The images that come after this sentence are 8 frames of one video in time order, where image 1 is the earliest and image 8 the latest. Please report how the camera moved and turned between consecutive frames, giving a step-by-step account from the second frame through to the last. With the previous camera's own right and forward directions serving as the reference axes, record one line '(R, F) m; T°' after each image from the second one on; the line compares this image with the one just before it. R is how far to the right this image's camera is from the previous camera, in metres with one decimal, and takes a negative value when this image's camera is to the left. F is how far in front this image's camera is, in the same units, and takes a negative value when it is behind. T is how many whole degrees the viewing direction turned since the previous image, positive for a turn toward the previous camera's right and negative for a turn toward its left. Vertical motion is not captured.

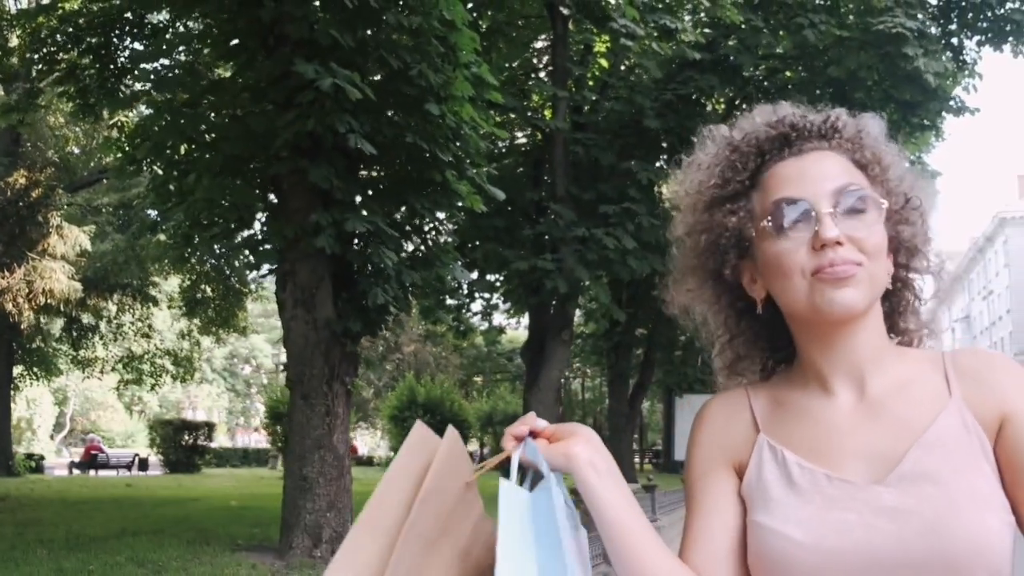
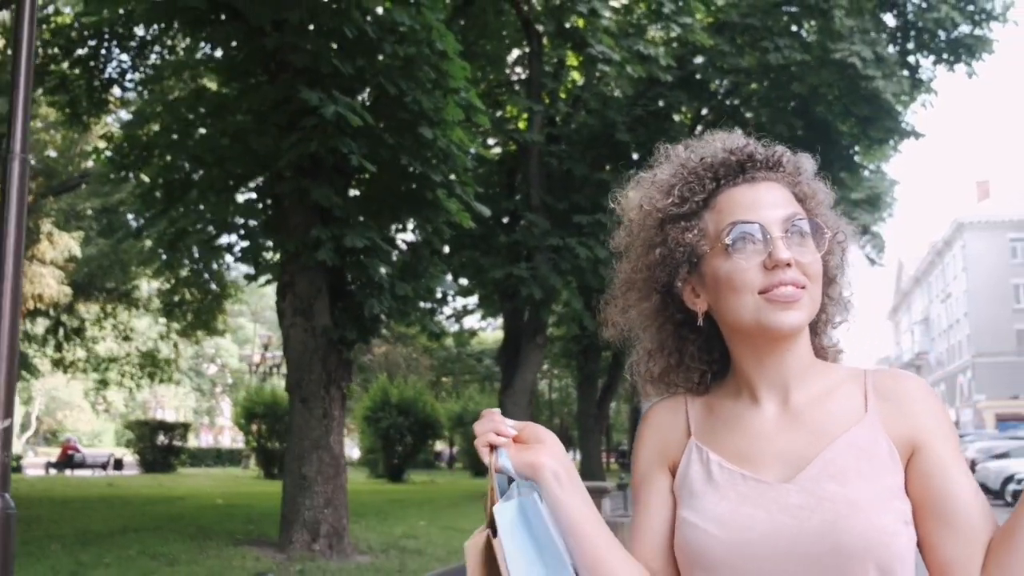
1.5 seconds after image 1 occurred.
(-0.2, -0.6) m; +2°
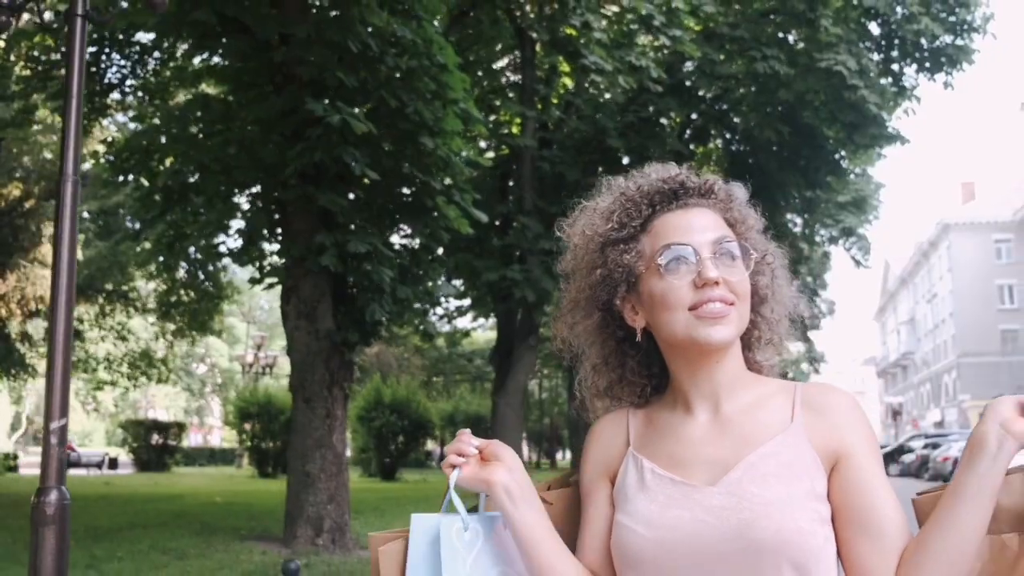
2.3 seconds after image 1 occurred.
(-0.1, -0.3) m; +1°
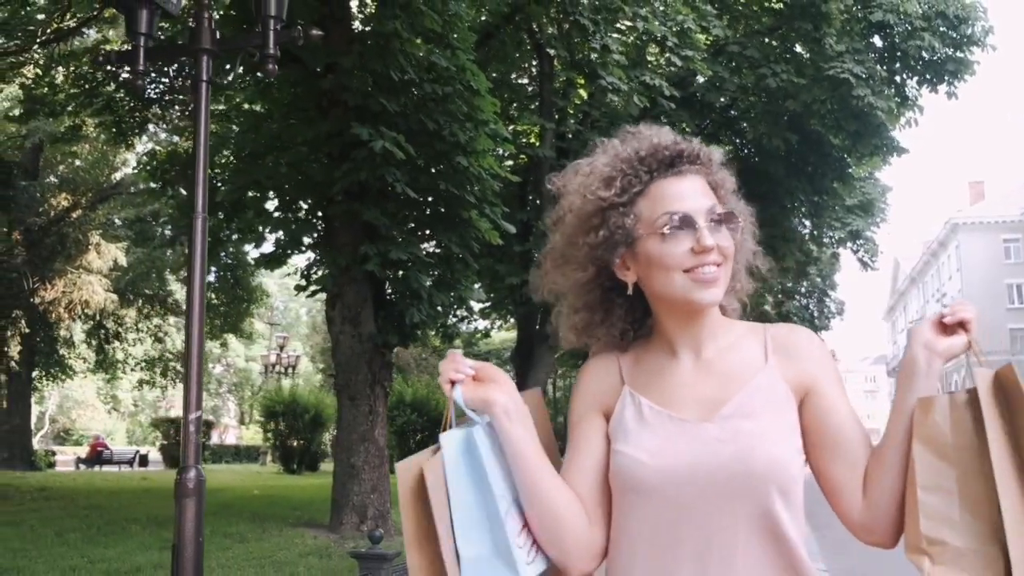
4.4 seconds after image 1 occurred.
(-0.2, -0.8) m; -1°
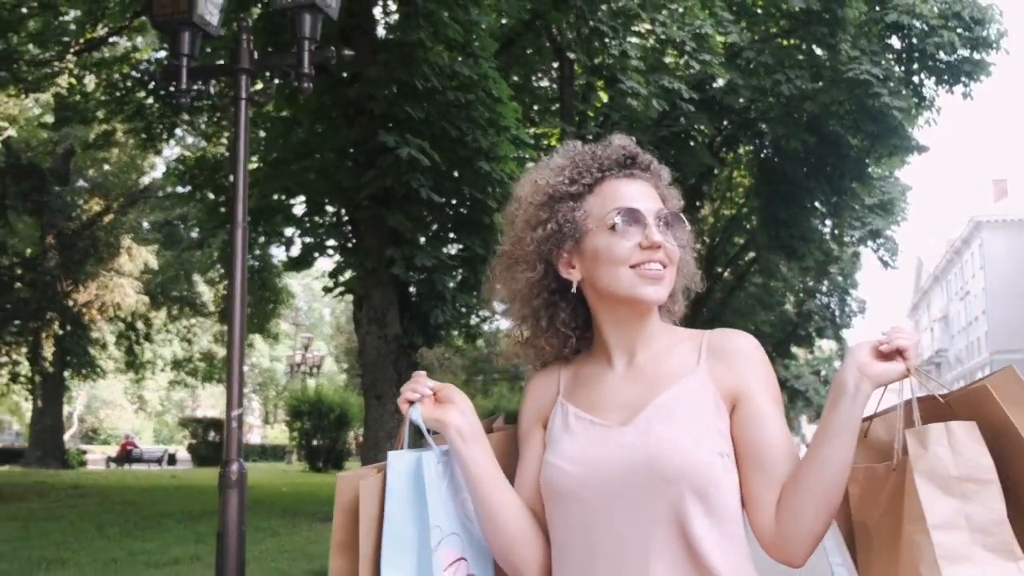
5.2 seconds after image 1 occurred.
(0.0, -0.3) m; -1°
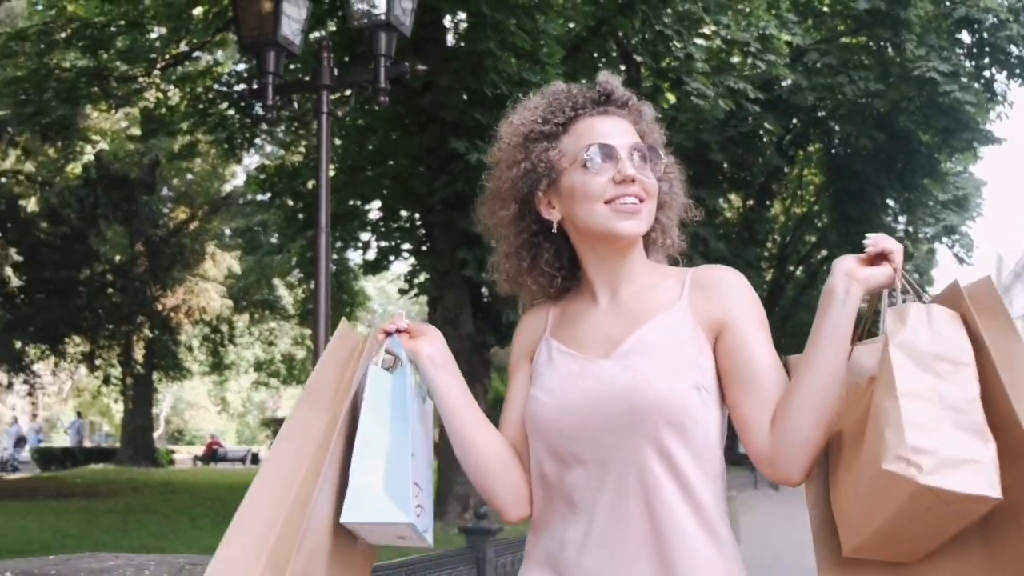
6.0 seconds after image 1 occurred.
(0.0, -0.3) m; -4°
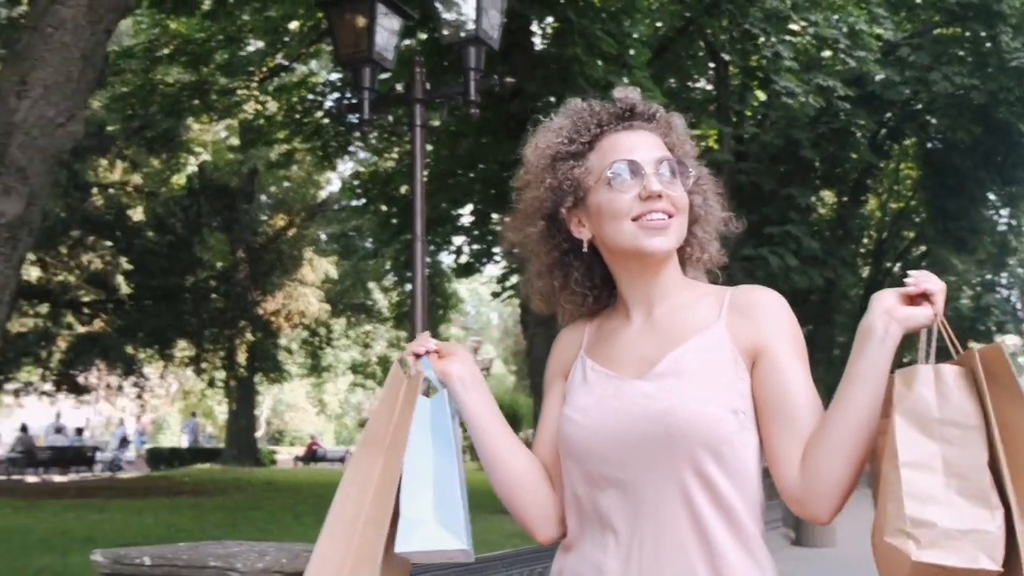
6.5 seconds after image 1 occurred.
(0.0, -0.2) m; -5°
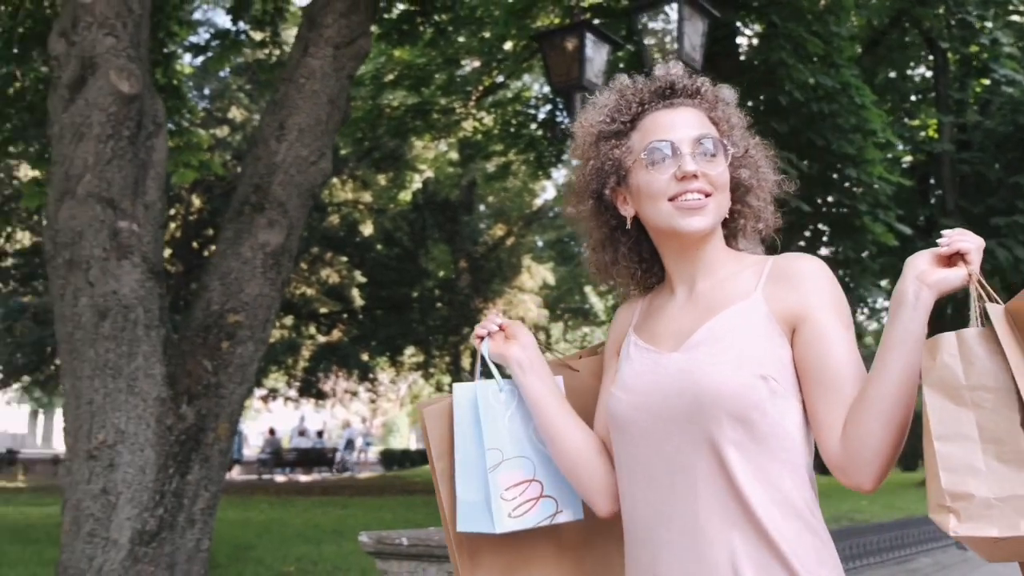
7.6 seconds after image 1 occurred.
(+0.1, -0.5) m; -12°
